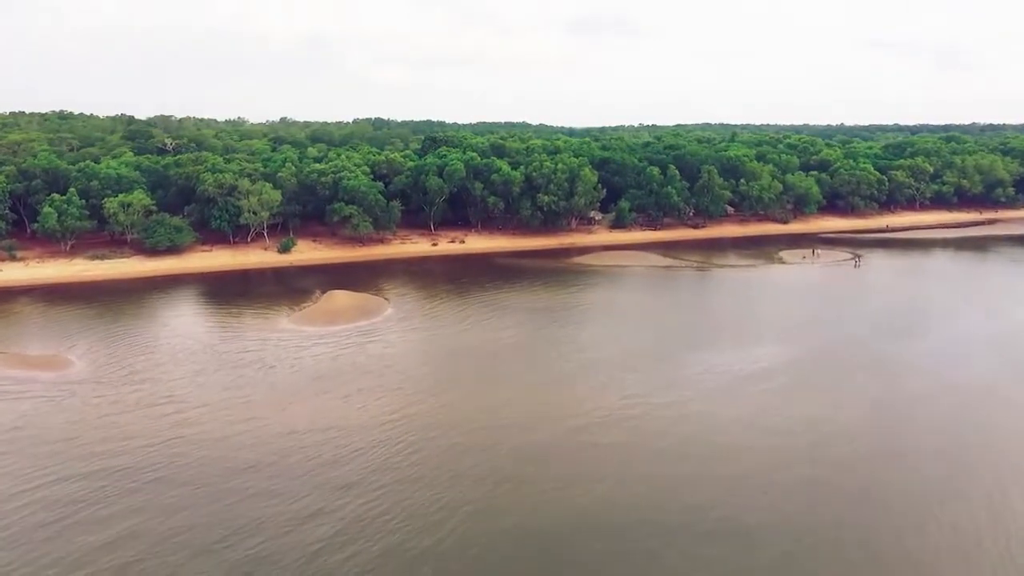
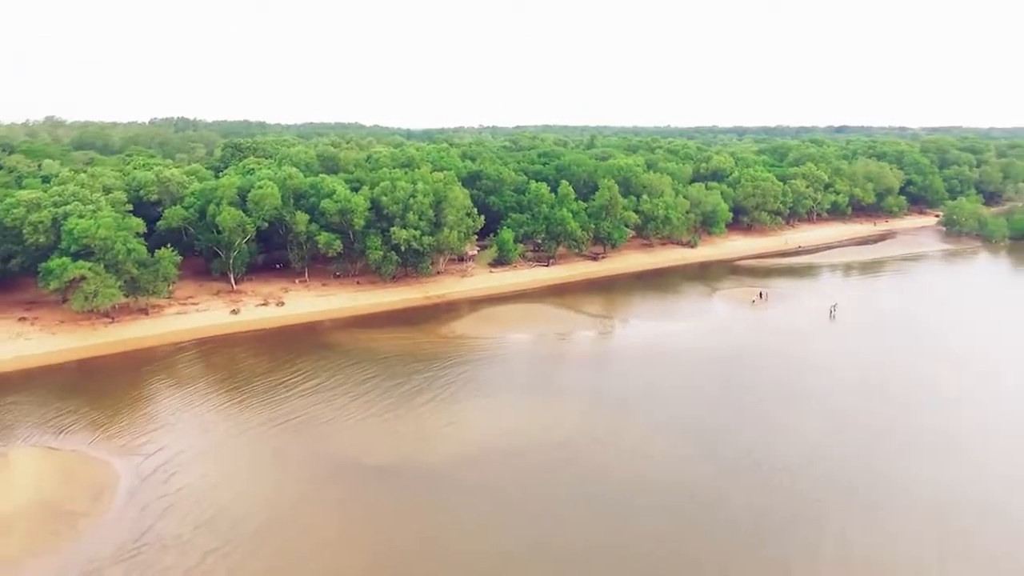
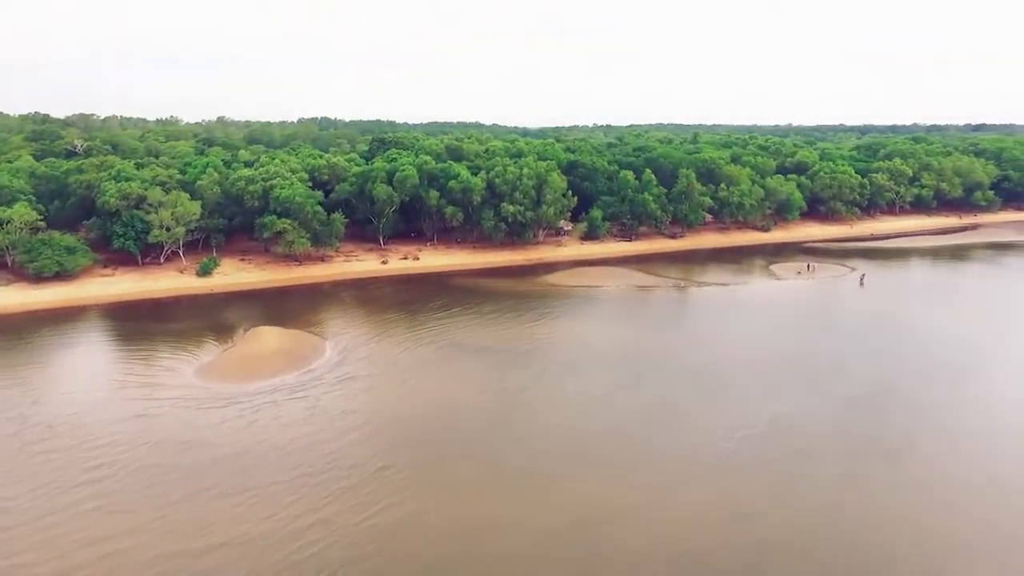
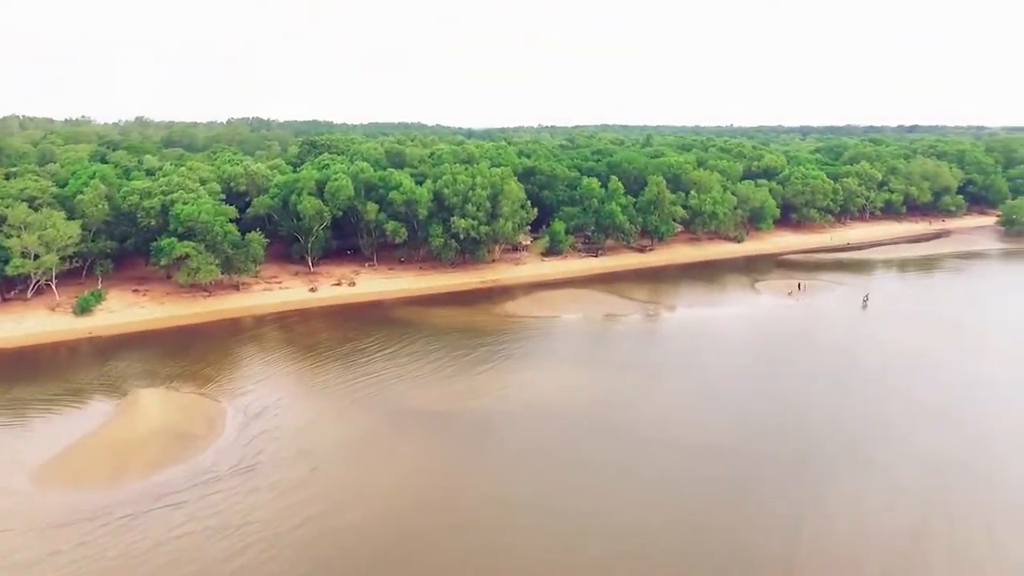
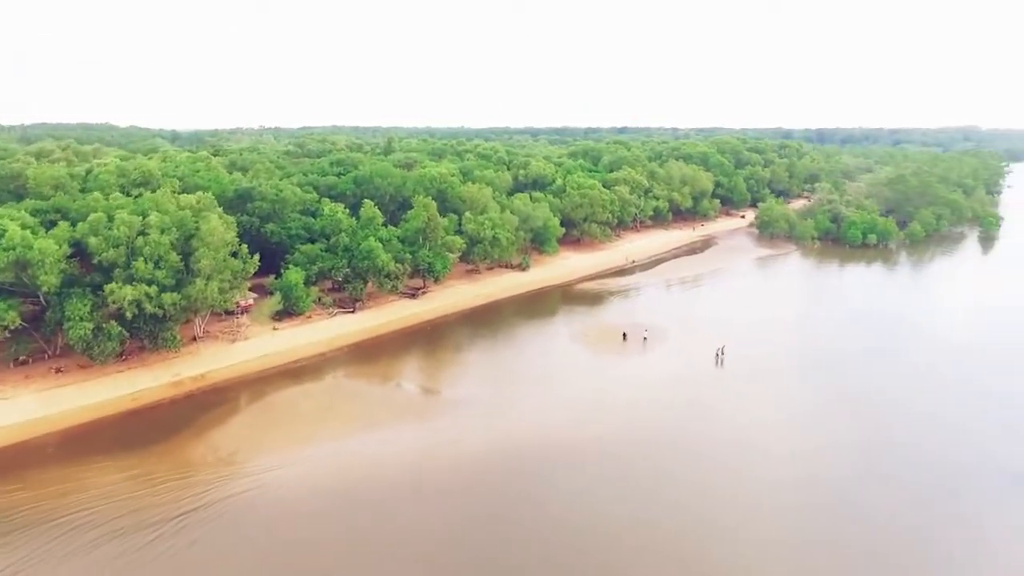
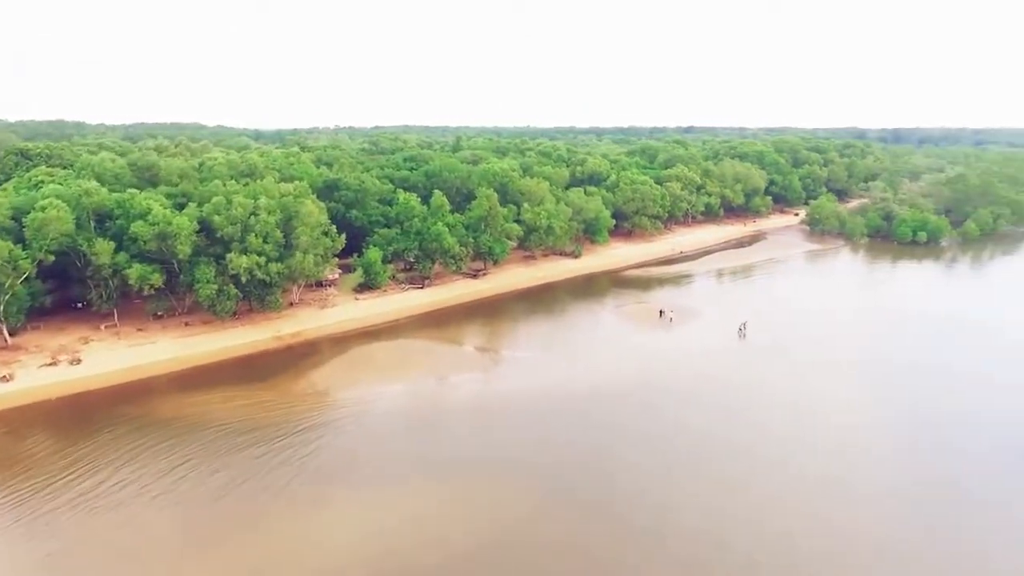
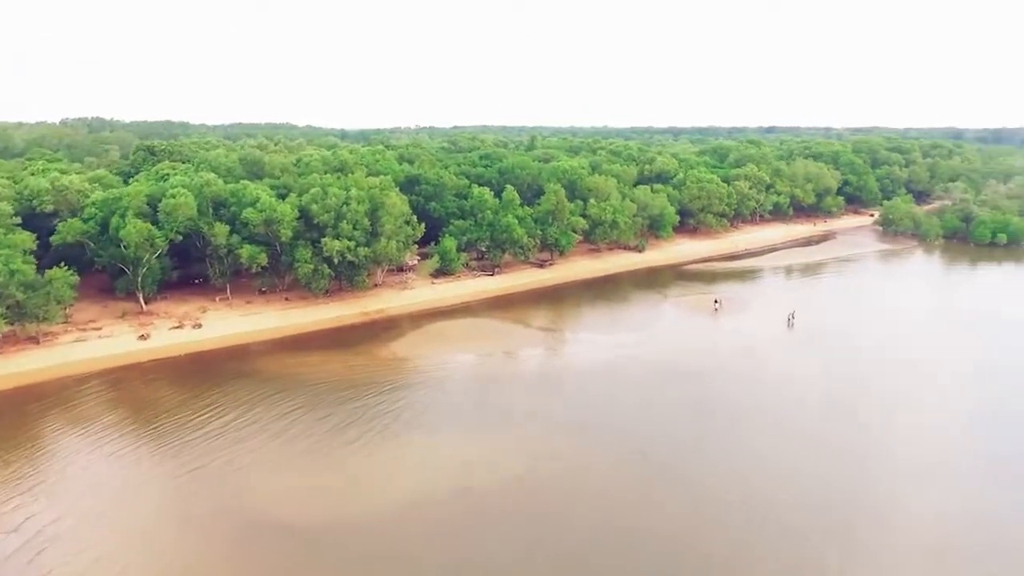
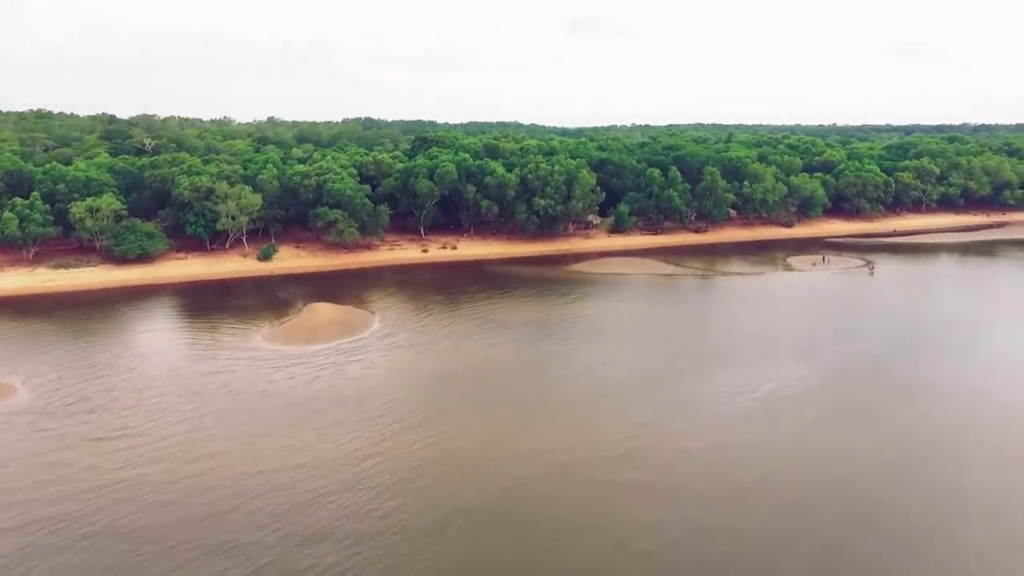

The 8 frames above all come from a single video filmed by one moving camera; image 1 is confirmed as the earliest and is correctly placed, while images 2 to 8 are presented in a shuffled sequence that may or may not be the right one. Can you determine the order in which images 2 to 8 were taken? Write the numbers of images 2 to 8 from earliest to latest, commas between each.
8, 3, 4, 2, 7, 6, 5
